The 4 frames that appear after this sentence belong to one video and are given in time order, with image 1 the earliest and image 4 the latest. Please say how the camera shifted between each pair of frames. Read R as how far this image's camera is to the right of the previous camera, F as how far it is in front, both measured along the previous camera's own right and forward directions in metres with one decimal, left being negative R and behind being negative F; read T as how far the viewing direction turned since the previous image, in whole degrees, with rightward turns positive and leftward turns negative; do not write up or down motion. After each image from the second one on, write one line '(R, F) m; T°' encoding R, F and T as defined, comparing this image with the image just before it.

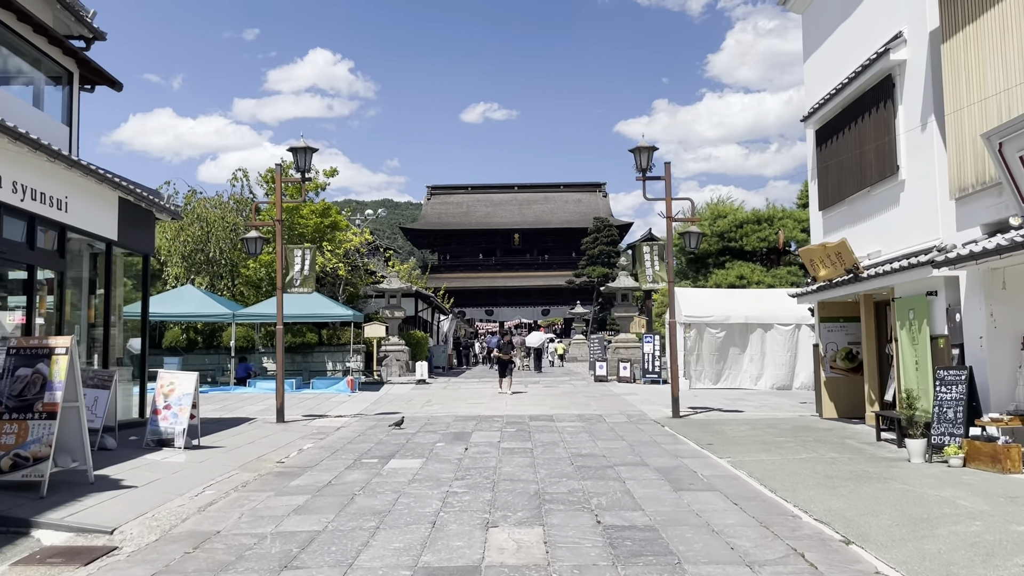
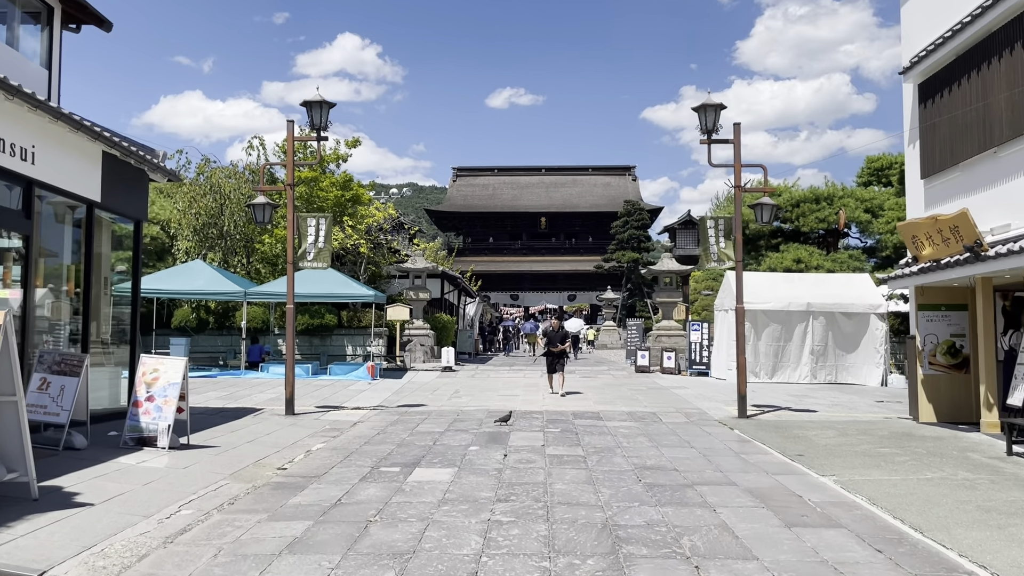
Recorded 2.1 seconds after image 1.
(-0.3, +1.7) m; -2°
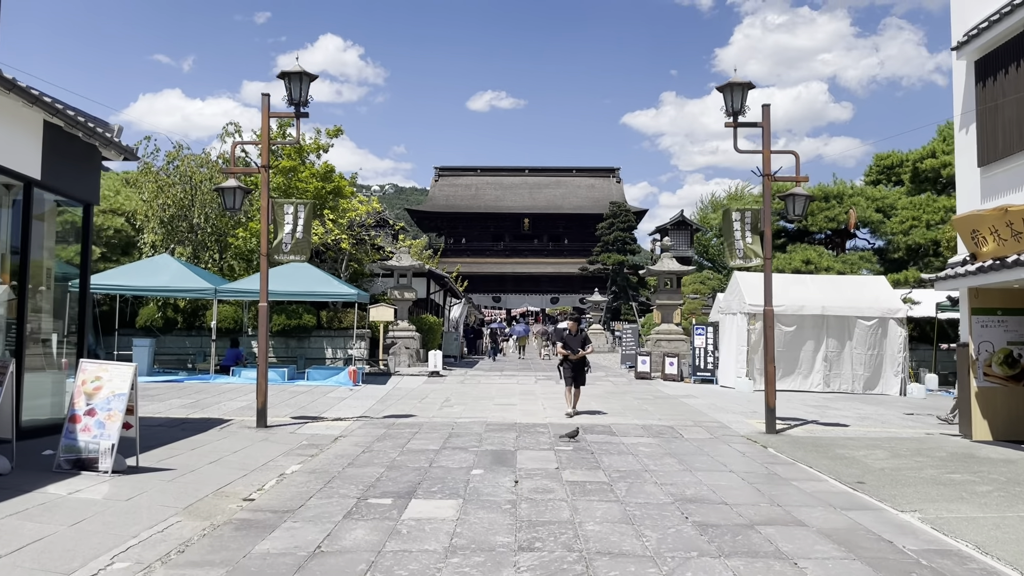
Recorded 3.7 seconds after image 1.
(-0.3, +1.3) m; +1°
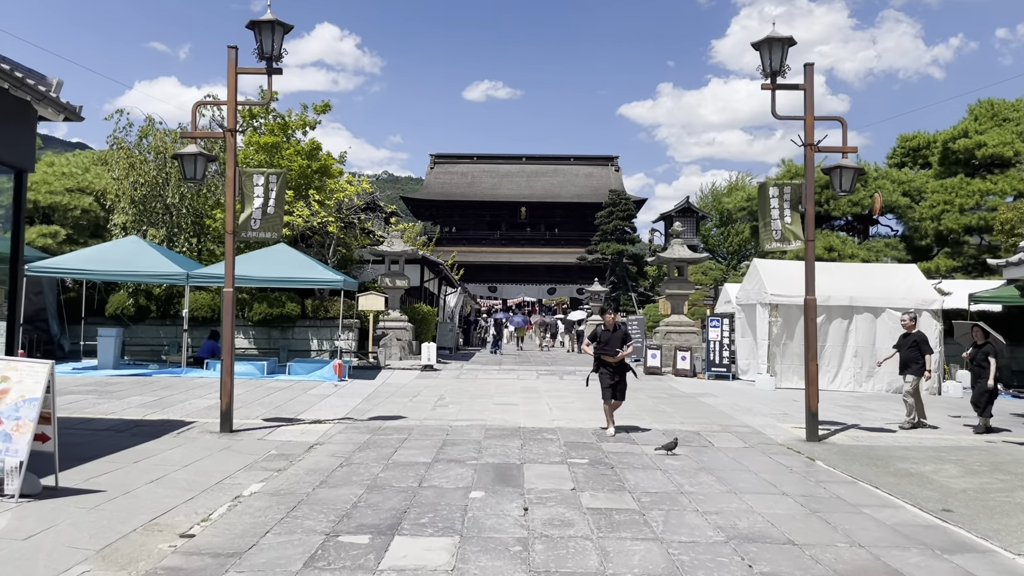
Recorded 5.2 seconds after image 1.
(-0.1, +1.3) m; 0°
